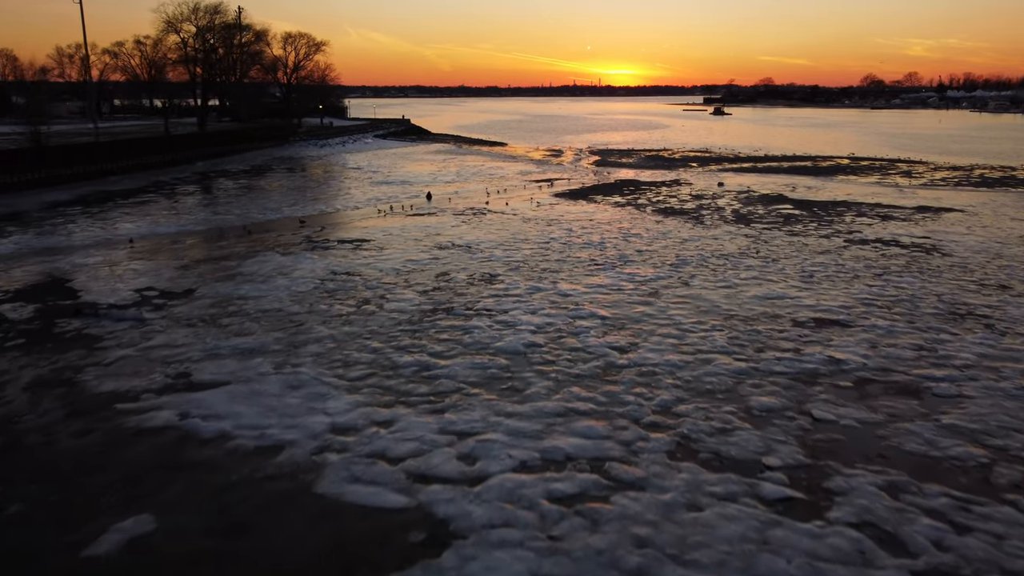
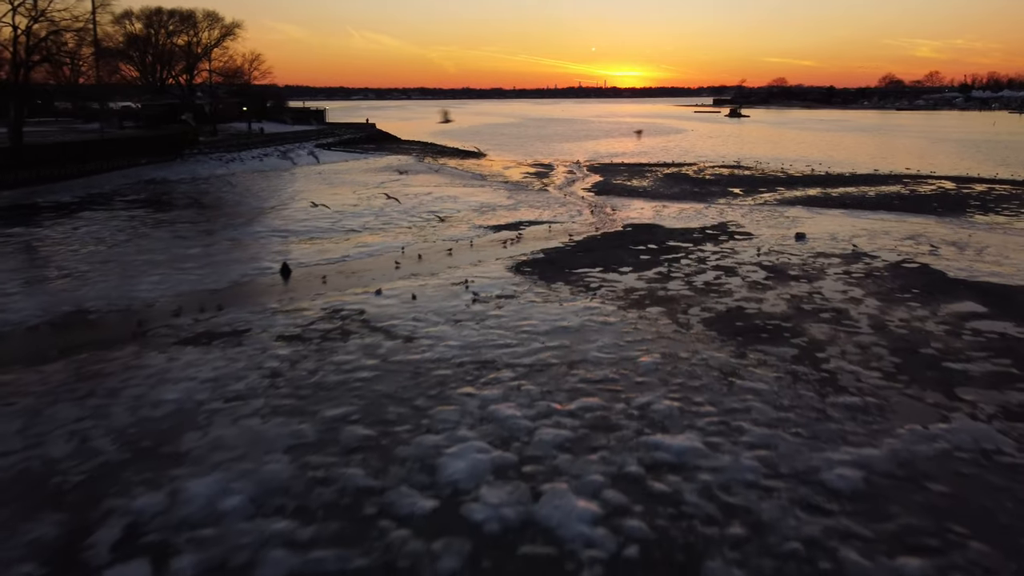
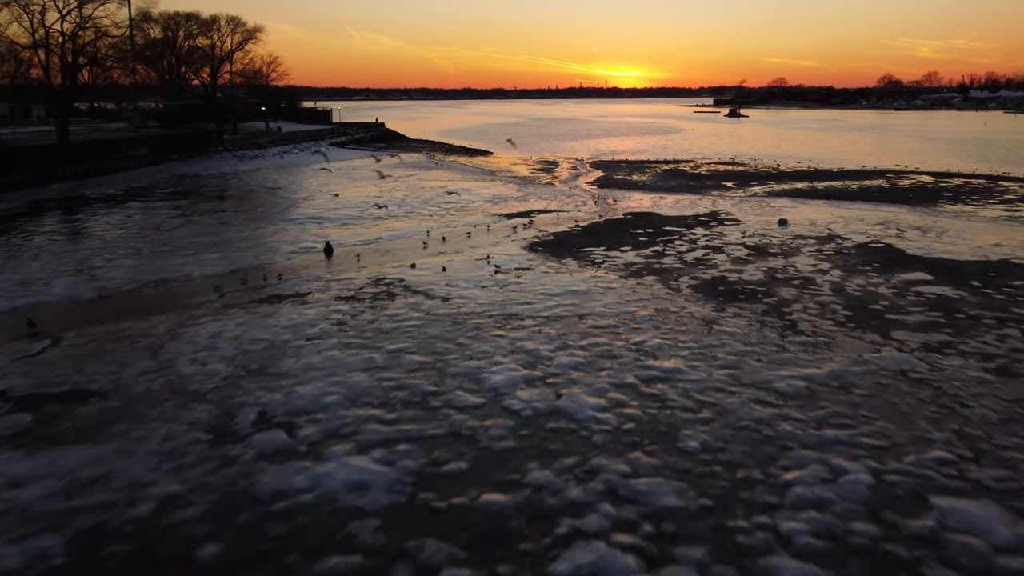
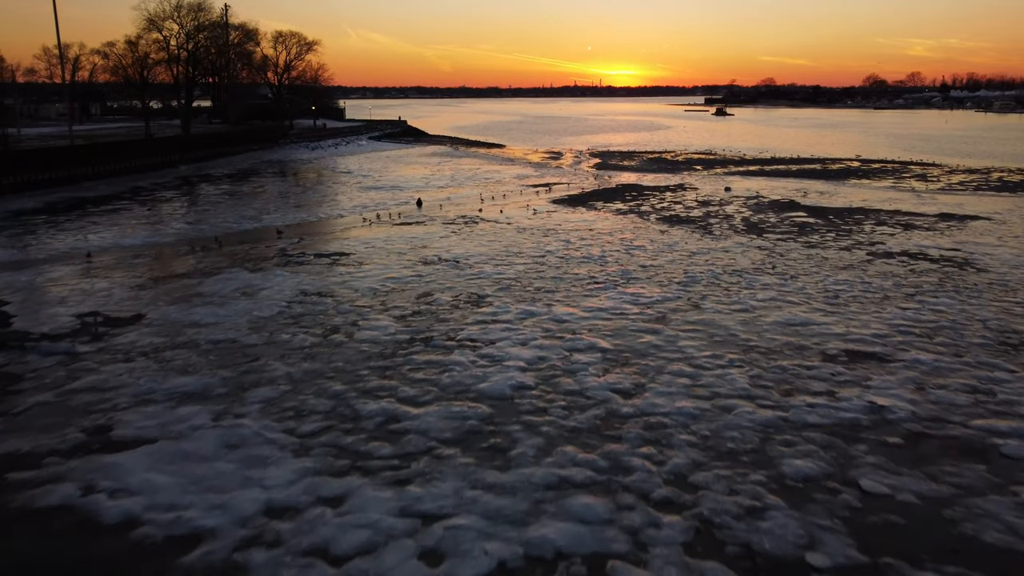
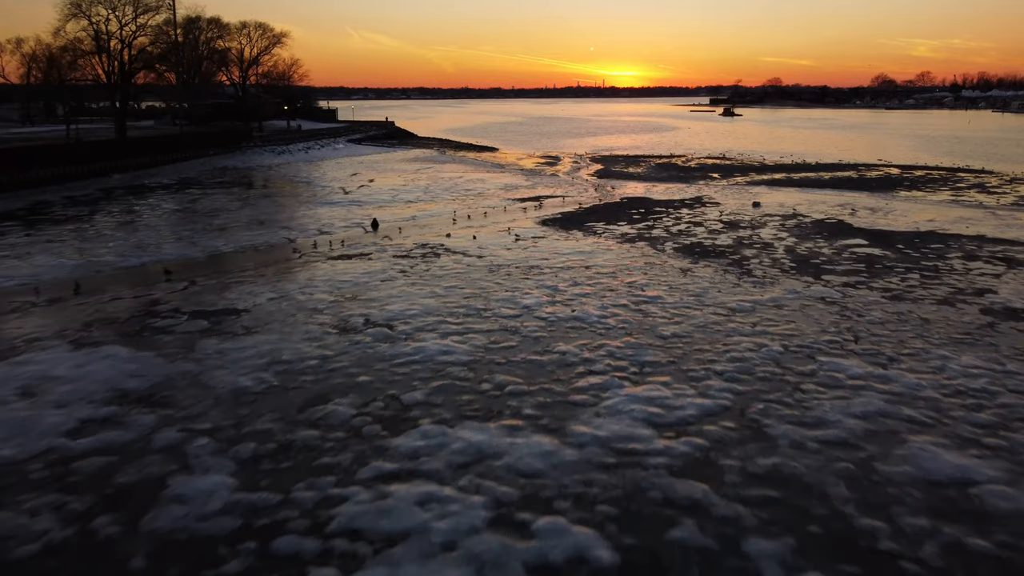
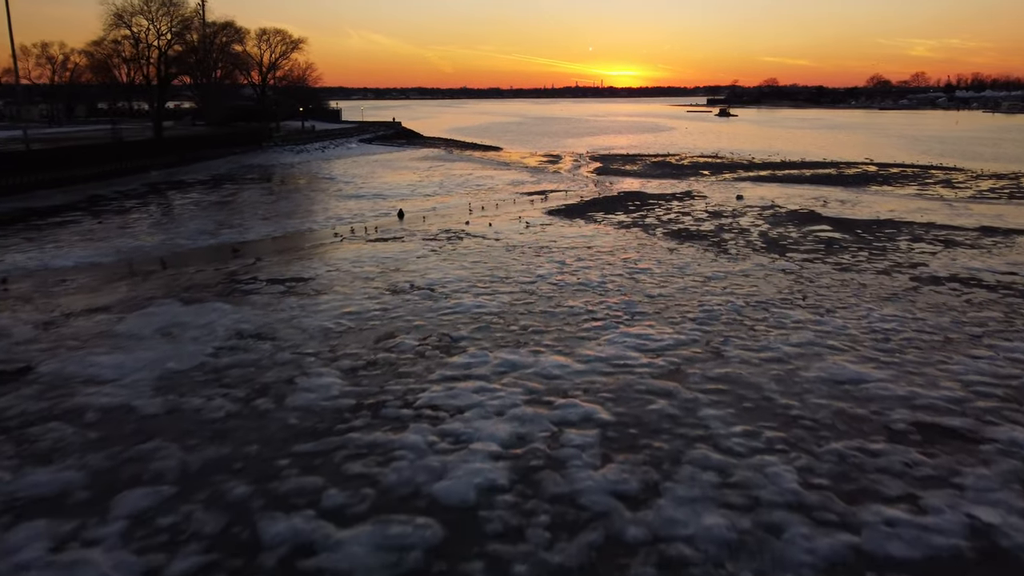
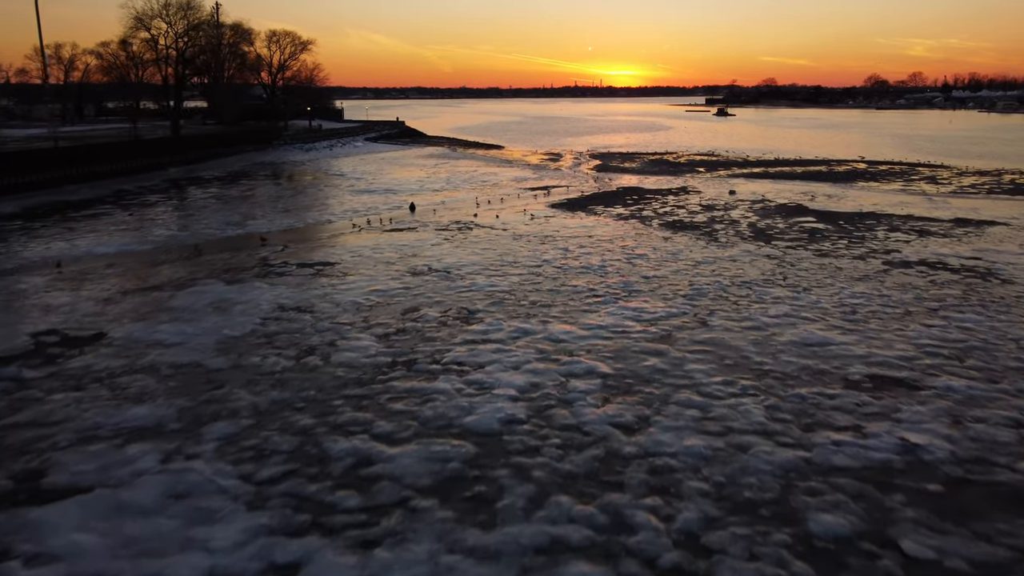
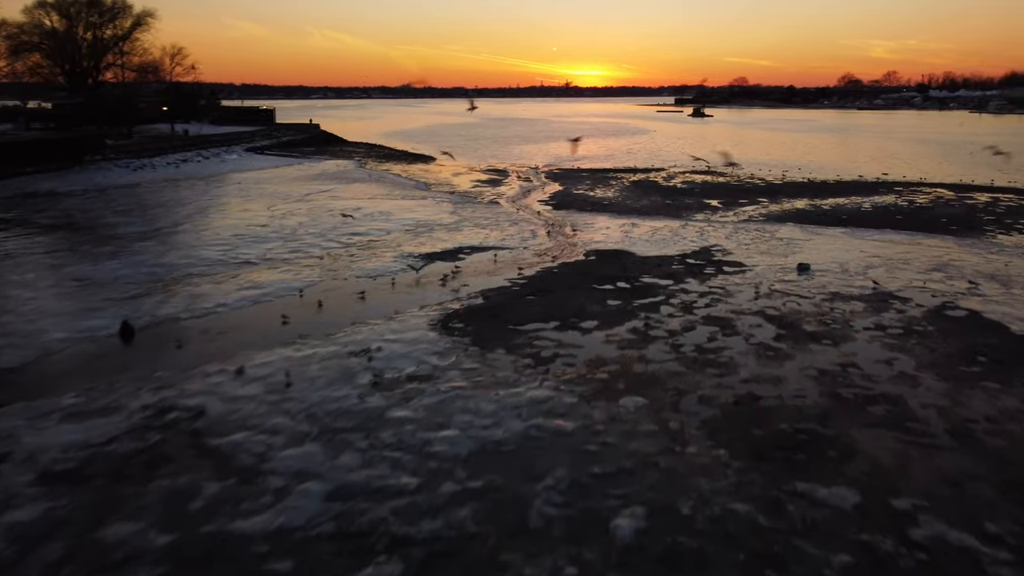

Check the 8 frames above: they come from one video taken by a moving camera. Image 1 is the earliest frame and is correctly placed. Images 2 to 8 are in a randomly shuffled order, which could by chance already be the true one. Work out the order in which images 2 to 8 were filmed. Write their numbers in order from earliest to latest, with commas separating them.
4, 7, 6, 5, 3, 2, 8
